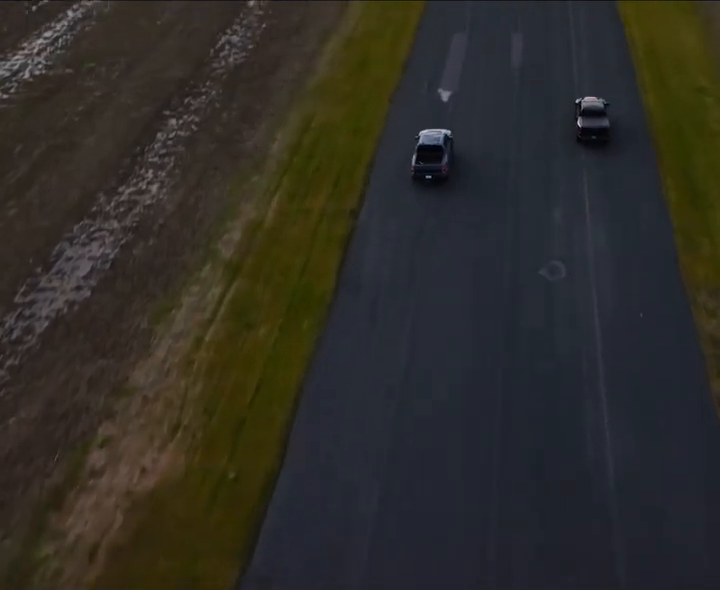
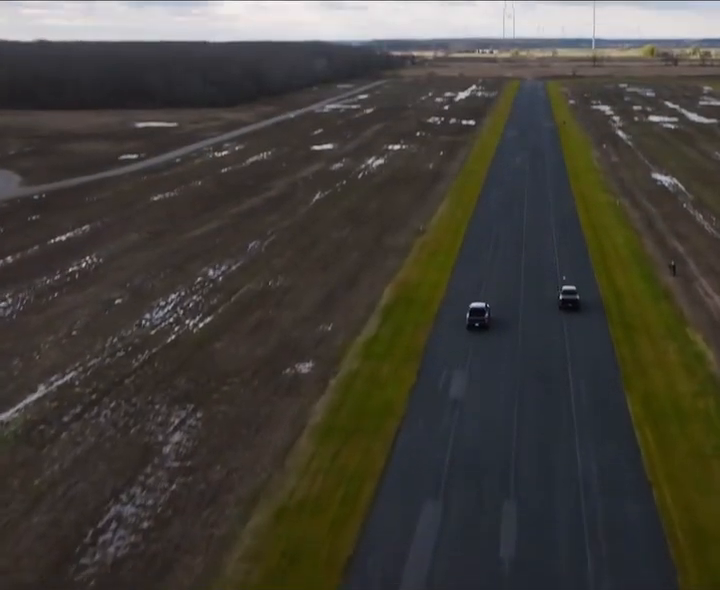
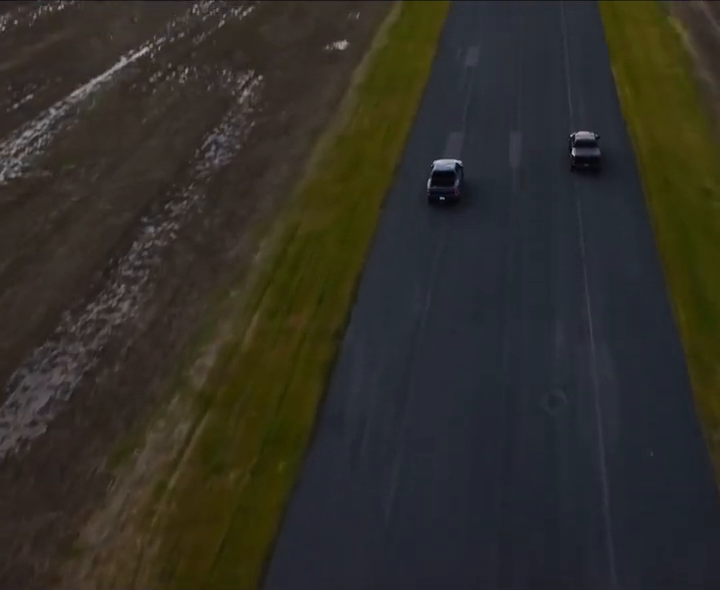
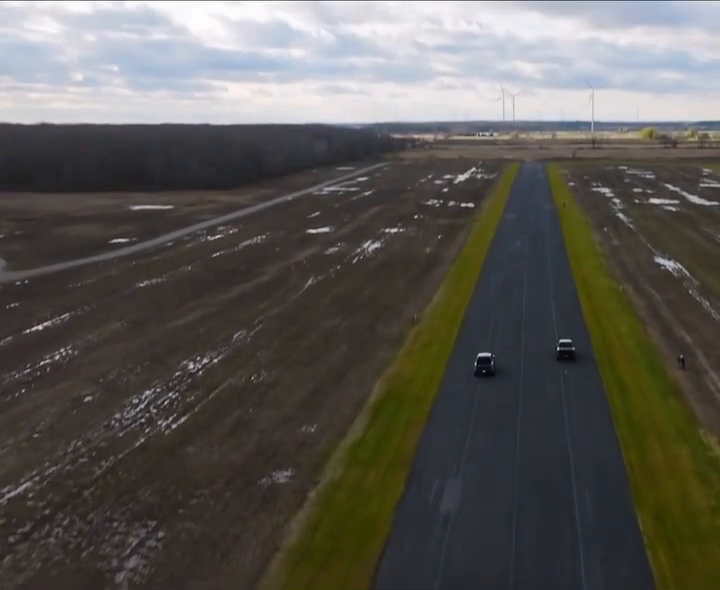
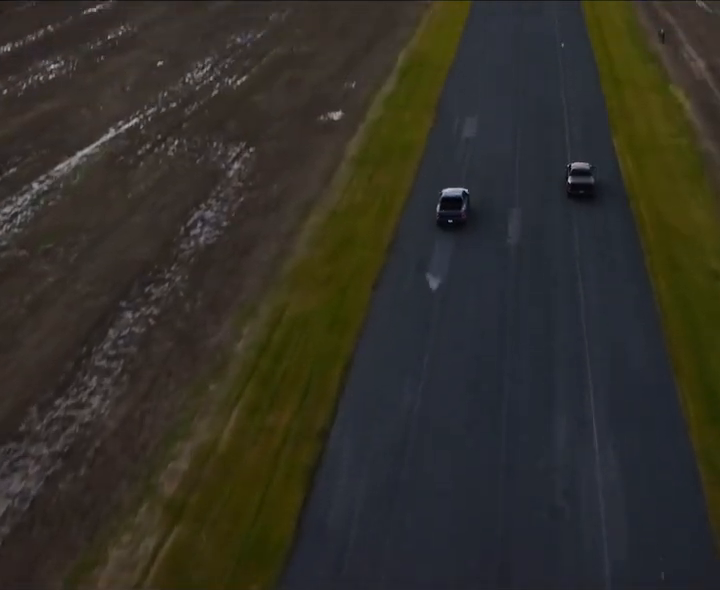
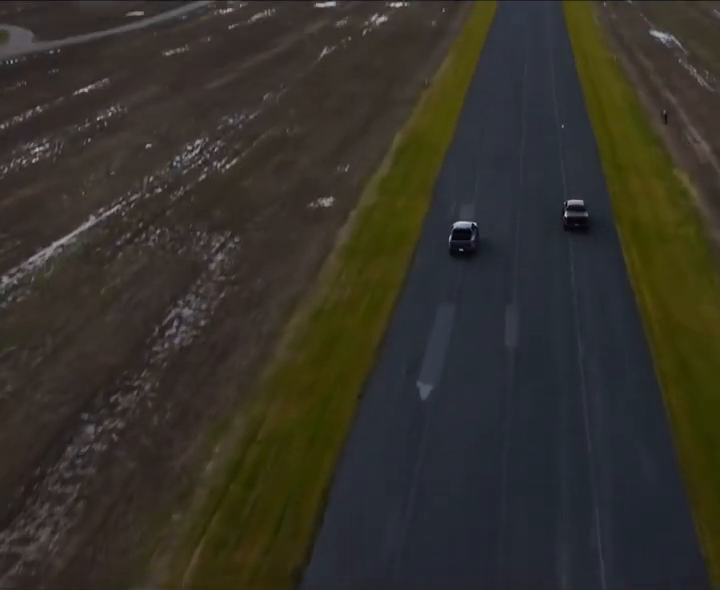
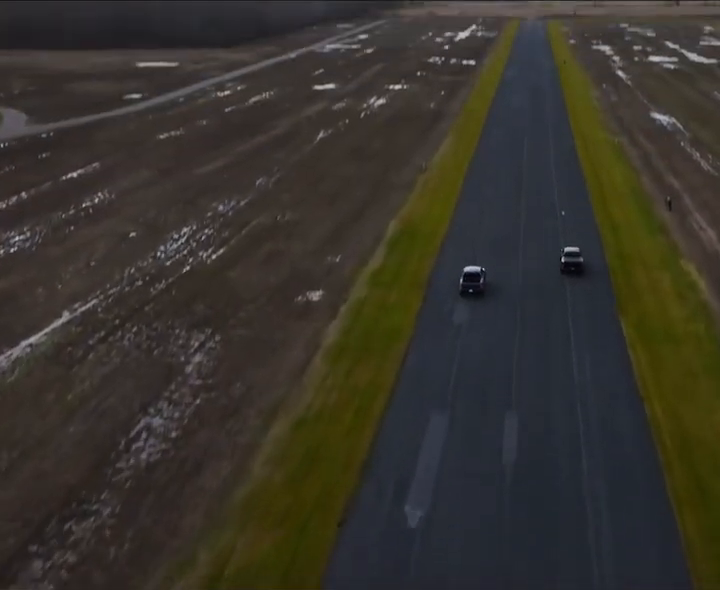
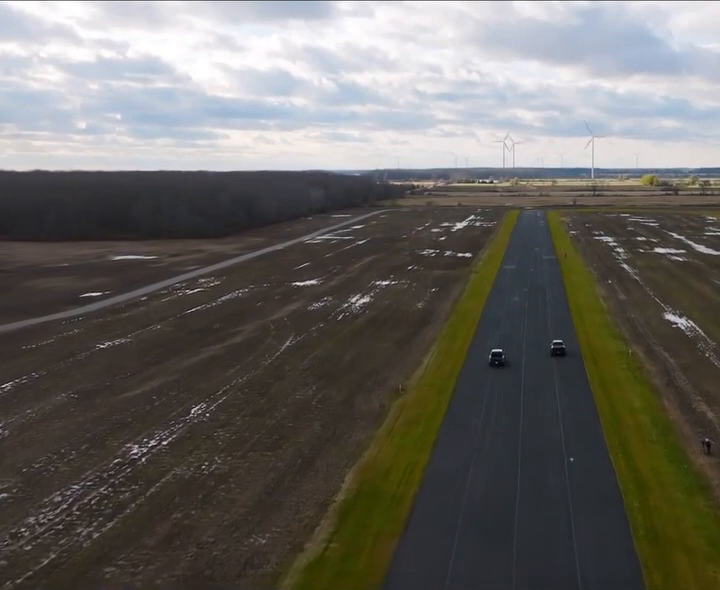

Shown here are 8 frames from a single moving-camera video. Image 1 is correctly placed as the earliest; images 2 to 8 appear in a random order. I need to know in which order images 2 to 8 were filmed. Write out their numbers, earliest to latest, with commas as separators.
3, 5, 6, 7, 2, 4, 8
